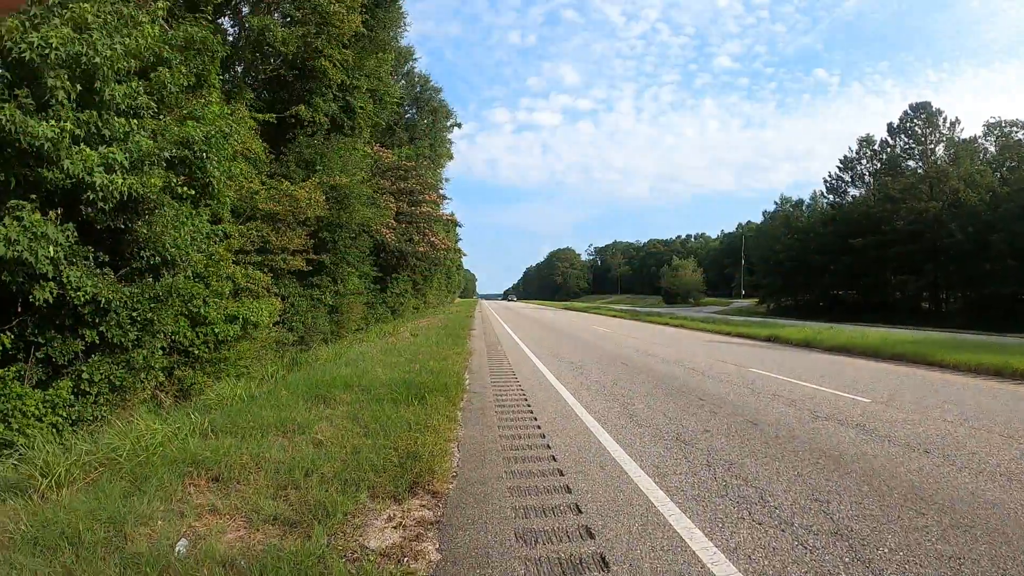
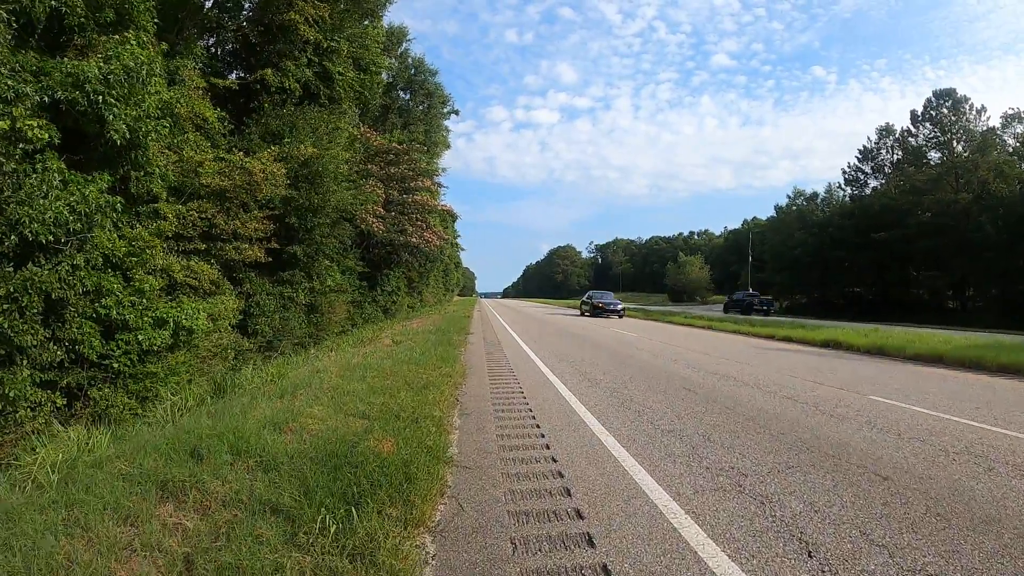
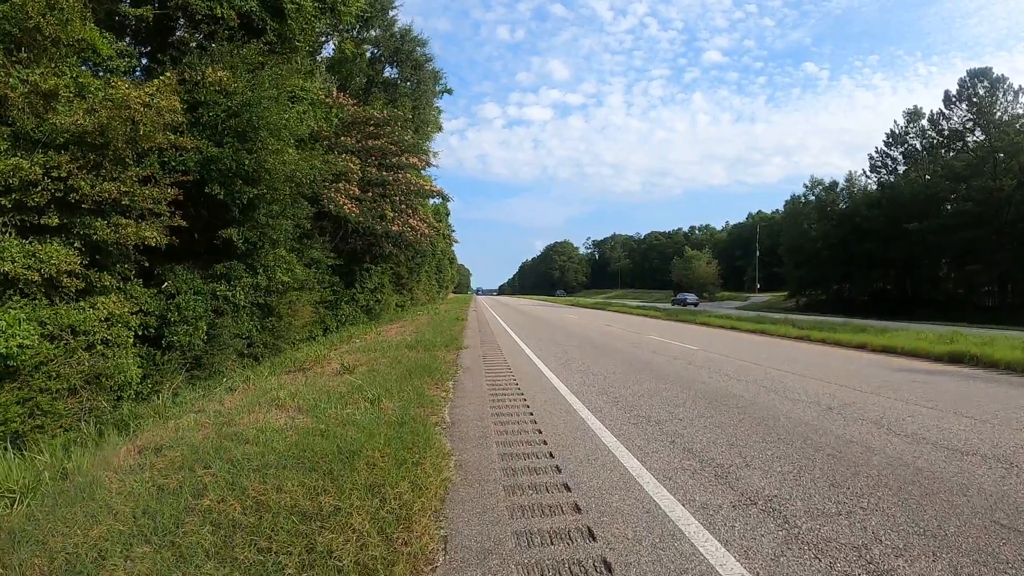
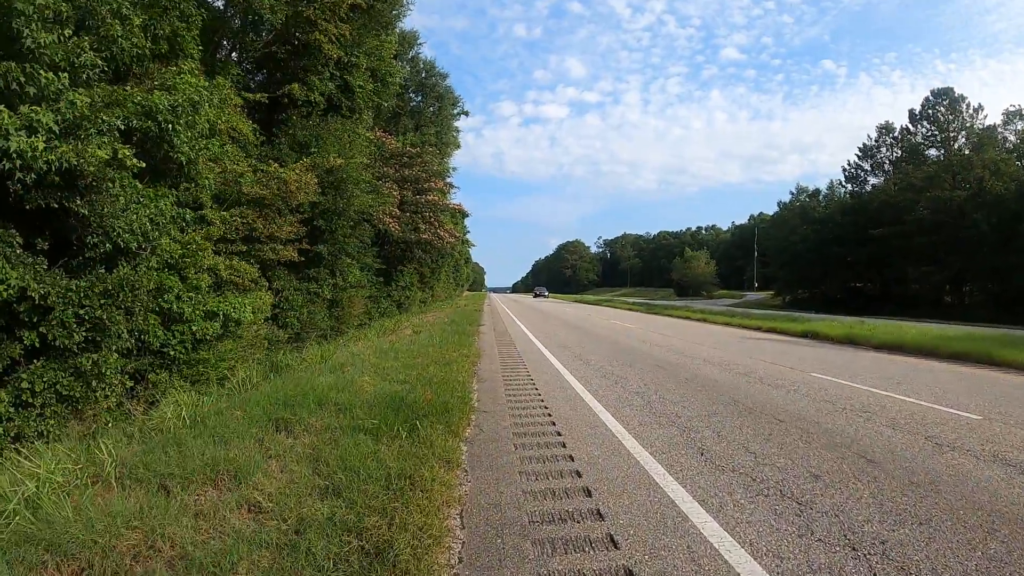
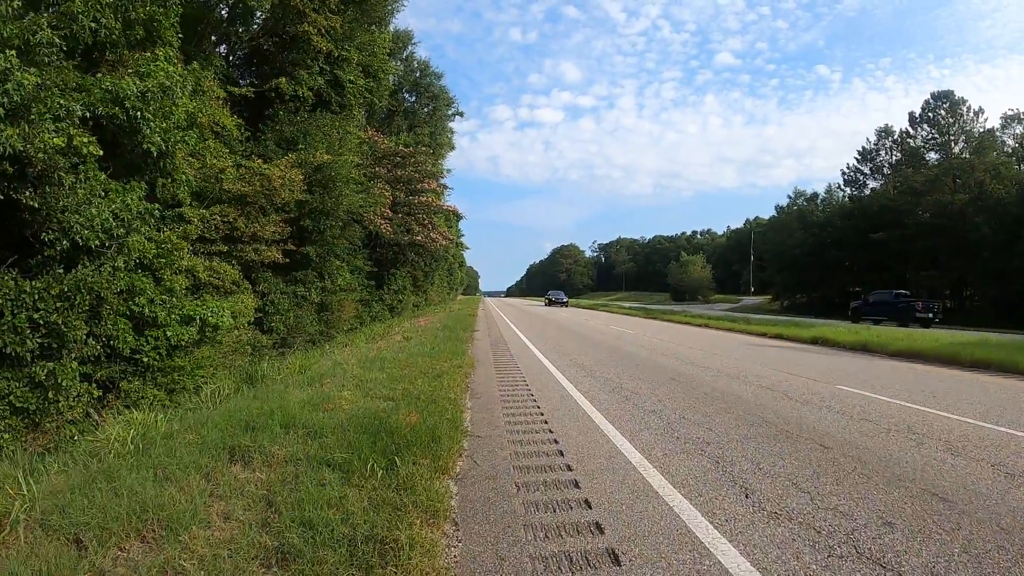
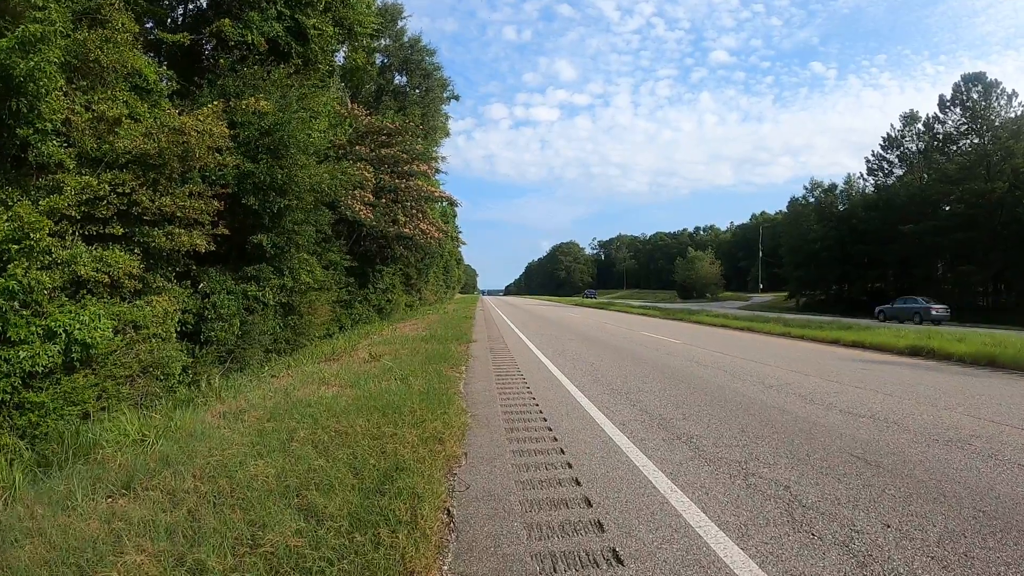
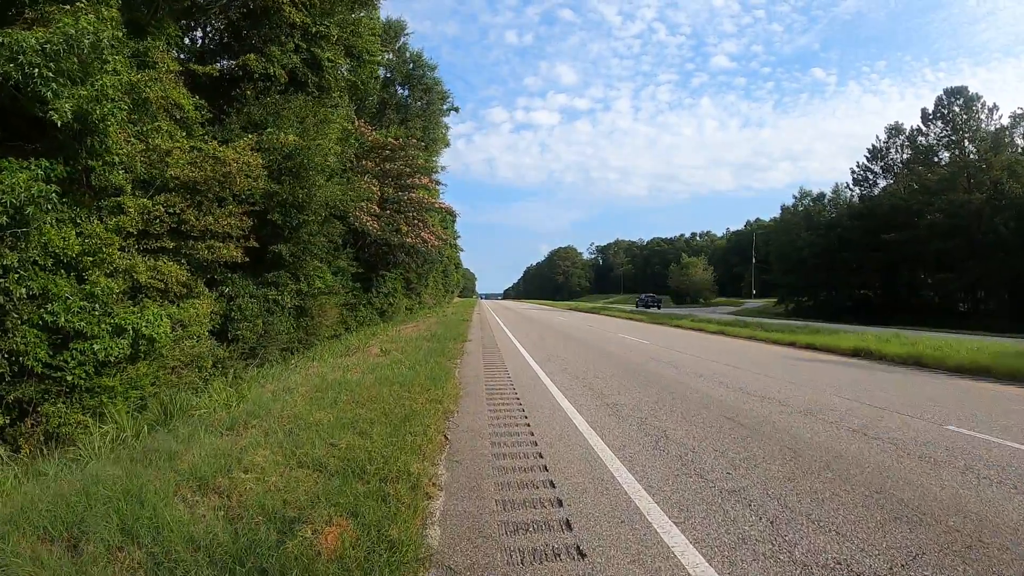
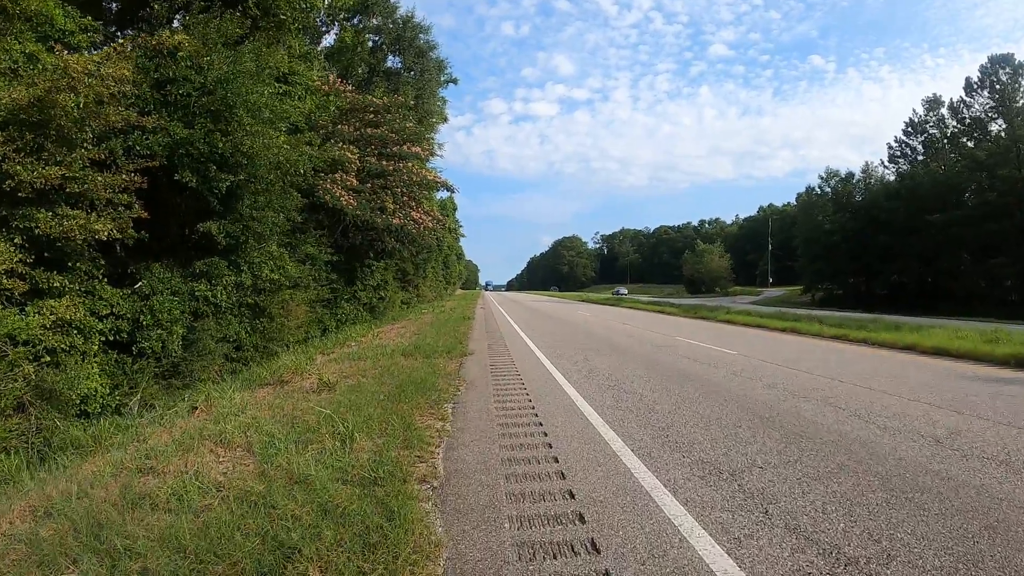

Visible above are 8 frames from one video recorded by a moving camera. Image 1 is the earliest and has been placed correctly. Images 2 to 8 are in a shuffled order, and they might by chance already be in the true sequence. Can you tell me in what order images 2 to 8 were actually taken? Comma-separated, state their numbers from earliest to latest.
4, 5, 2, 7, 6, 3, 8
